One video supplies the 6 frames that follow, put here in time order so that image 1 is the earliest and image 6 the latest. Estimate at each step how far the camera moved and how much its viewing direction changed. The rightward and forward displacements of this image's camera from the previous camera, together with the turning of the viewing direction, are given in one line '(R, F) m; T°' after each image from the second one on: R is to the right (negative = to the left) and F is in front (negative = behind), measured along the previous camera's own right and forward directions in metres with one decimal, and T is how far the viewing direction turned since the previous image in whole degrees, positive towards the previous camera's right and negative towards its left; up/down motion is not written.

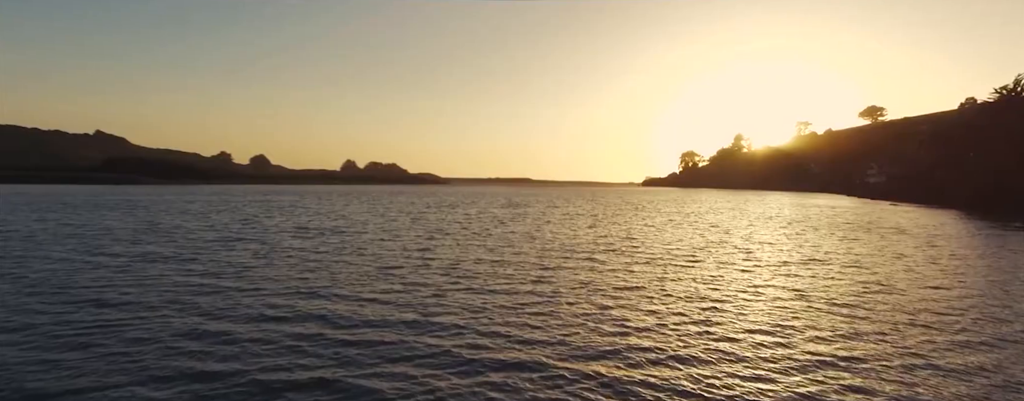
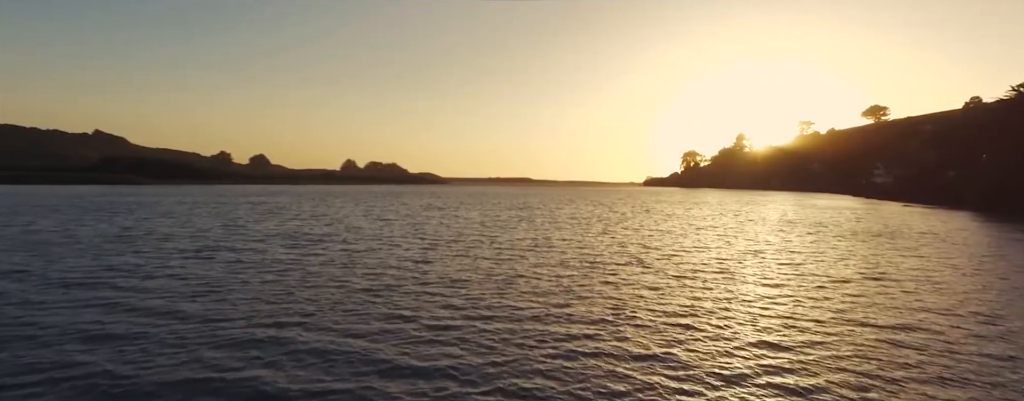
(-0.4, +4.1) m; 0°
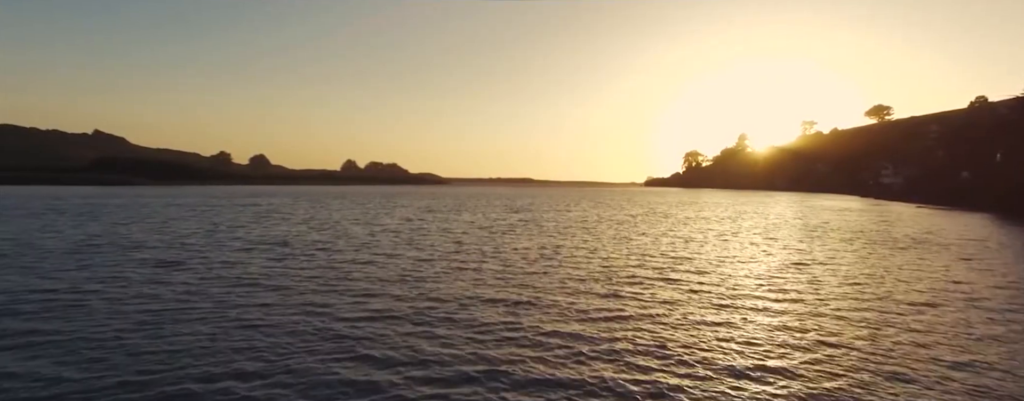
(-0.4, +4.4) m; 0°
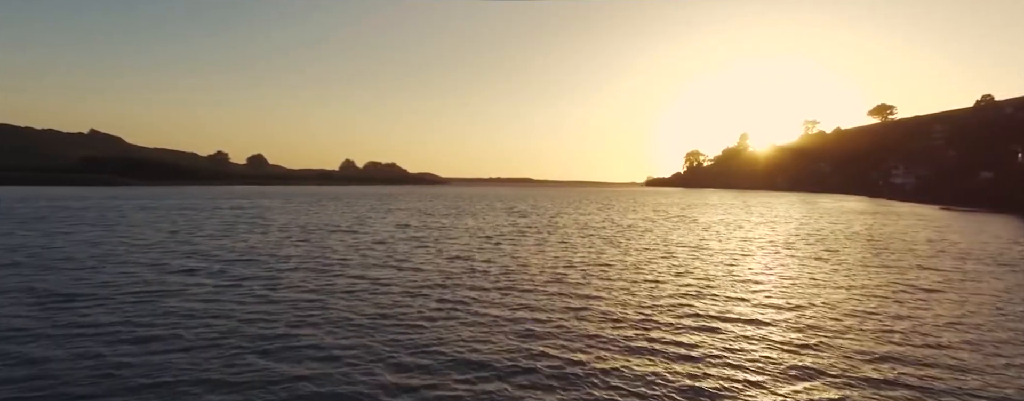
(-0.7, +7.3) m; 0°
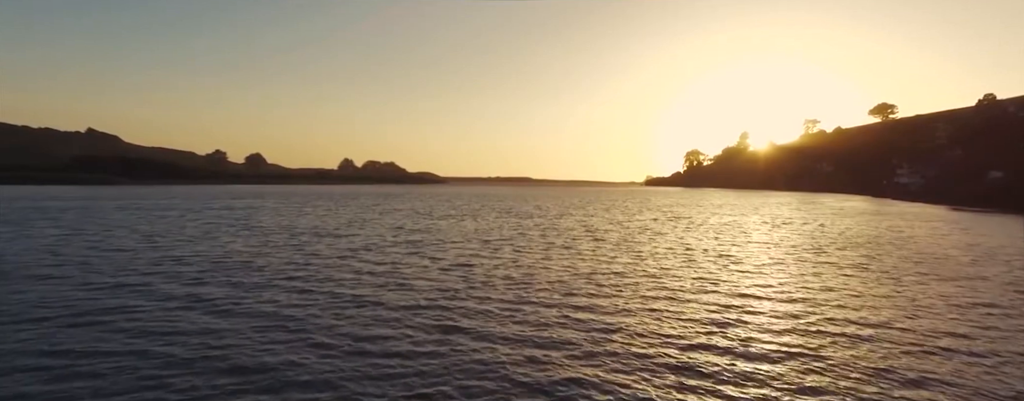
(-0.2, +3.6) m; 0°
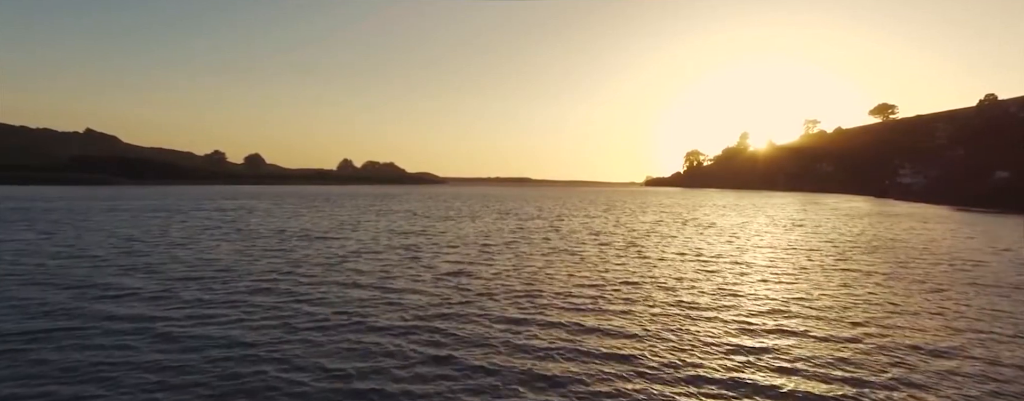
(0.0, +2.0) m; 0°
